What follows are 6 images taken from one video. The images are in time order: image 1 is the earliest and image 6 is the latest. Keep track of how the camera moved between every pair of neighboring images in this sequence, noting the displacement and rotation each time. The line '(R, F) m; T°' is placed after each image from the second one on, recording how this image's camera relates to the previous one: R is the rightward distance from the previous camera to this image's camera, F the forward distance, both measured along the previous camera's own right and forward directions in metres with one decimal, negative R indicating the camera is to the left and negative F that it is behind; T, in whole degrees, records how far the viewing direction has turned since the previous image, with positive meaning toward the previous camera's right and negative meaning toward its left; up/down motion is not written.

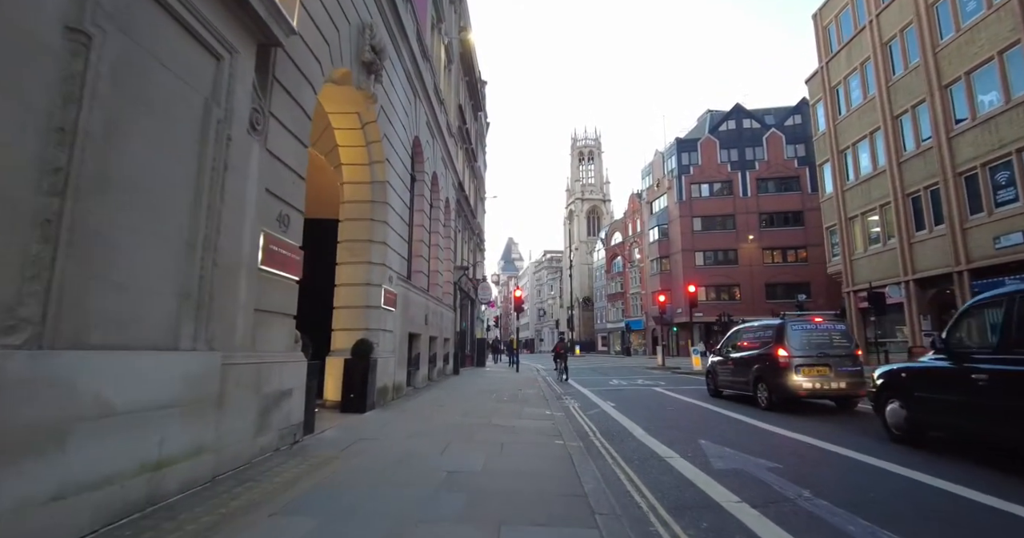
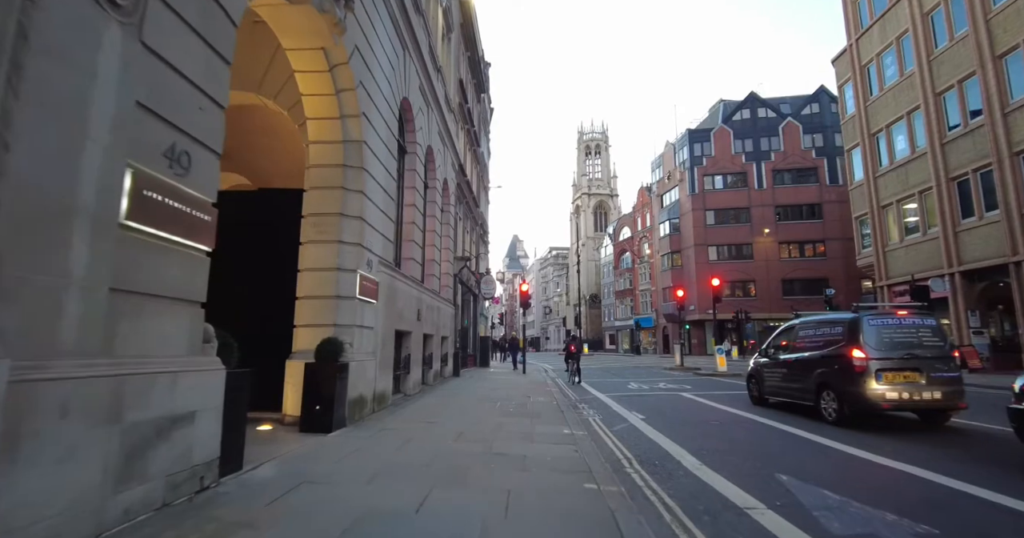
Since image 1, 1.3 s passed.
(-0.1, +2.1) m; -1°
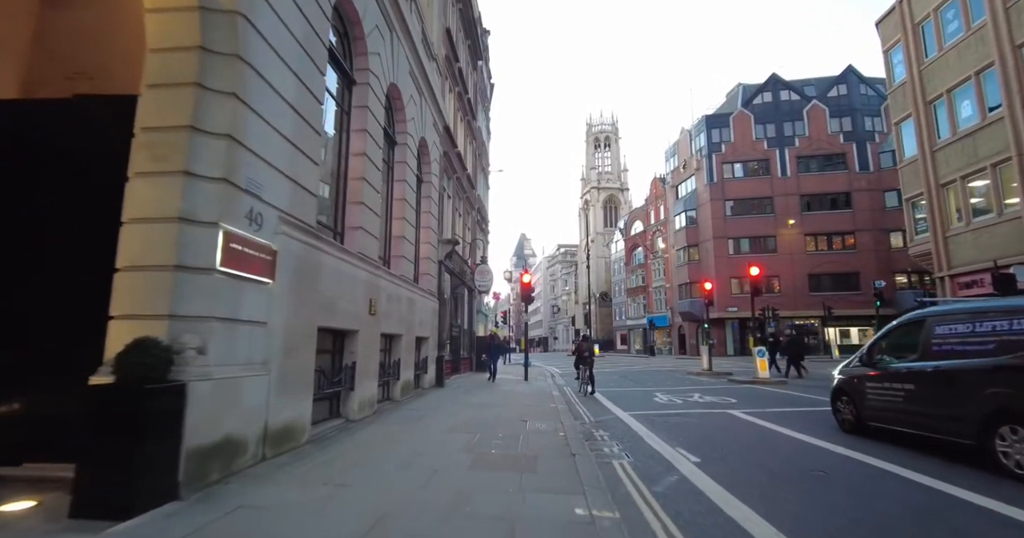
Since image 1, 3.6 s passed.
(+0.4, +3.5) m; -1°
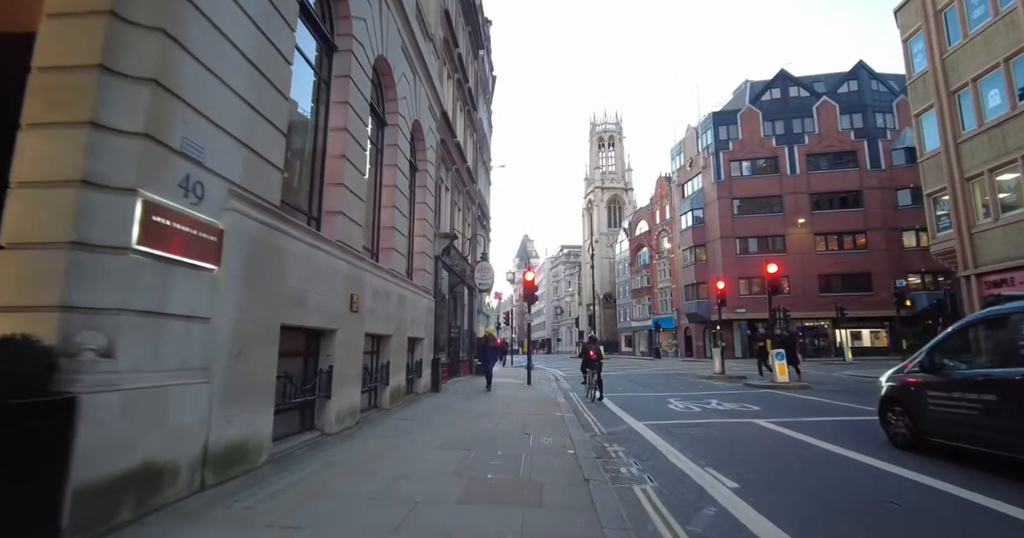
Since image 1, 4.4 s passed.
(0.0, +1.1) m; 0°
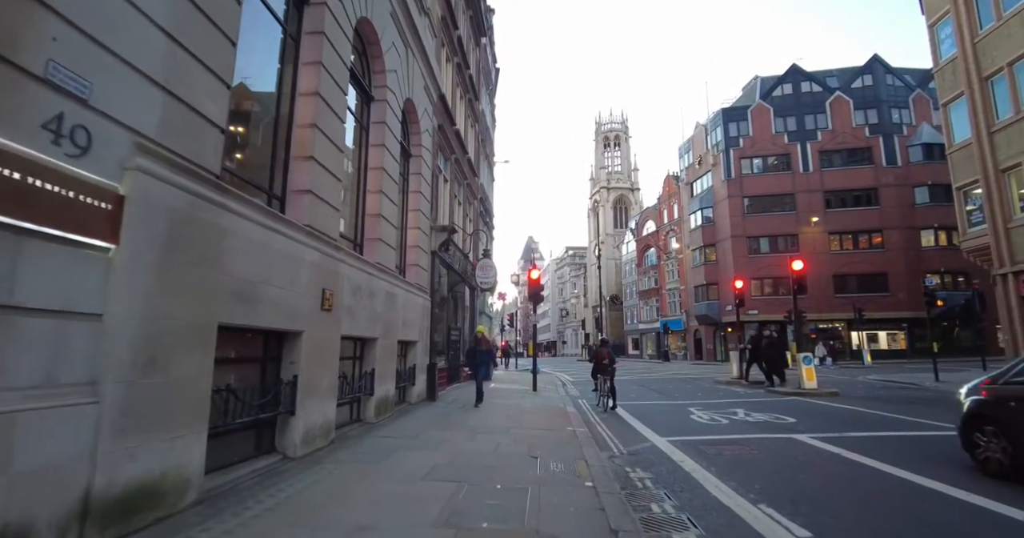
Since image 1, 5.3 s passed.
(0.0, +1.3) m; -1°
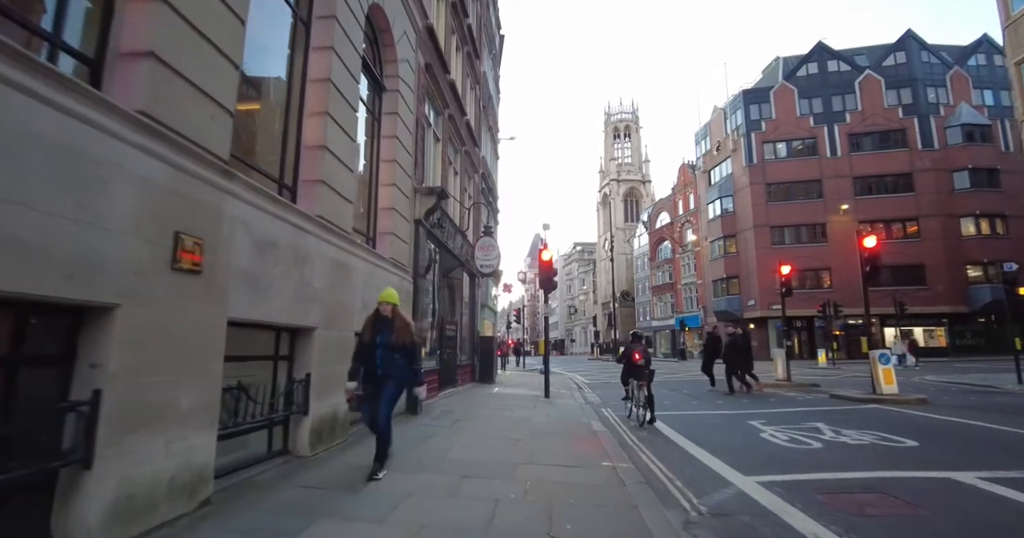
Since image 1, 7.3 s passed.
(0.0, +2.9) m; -1°
